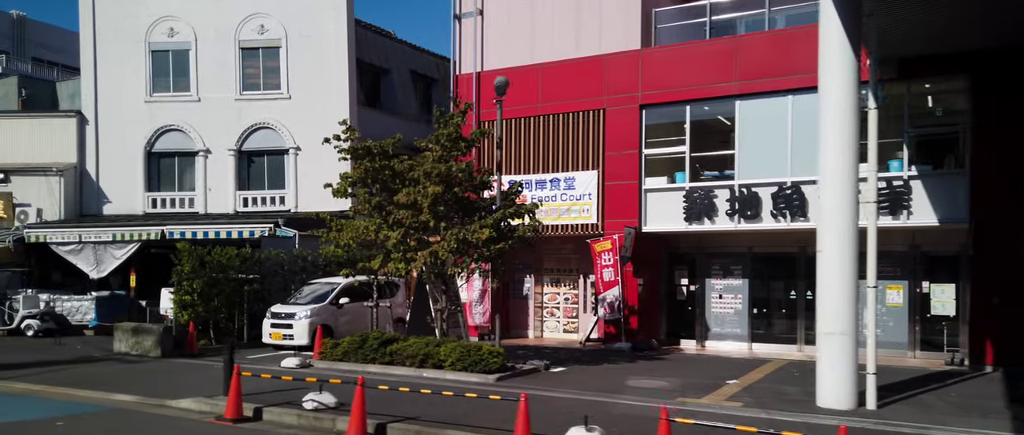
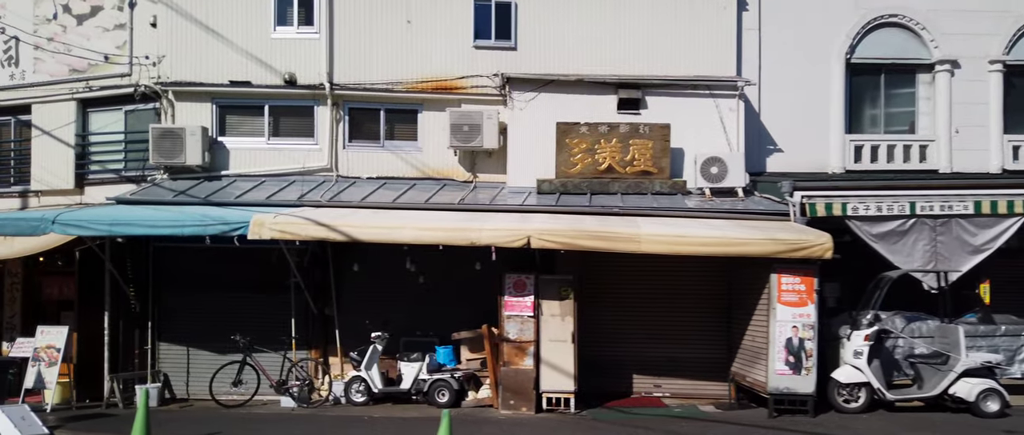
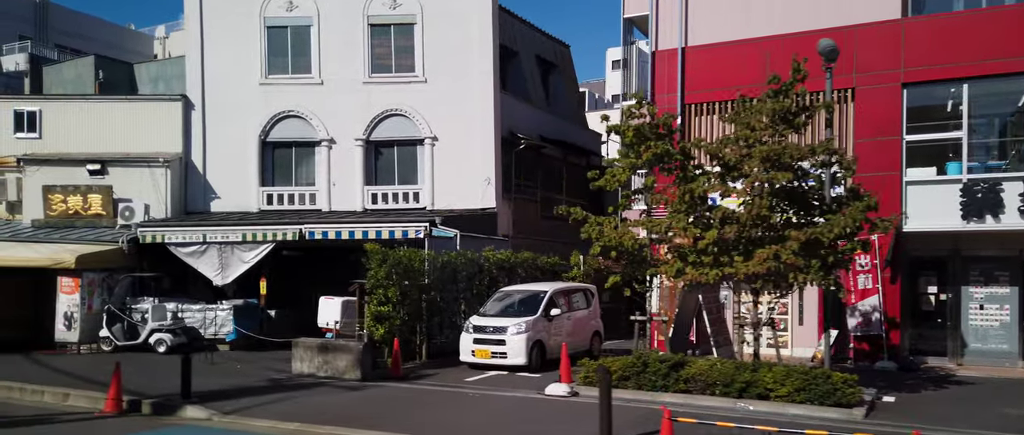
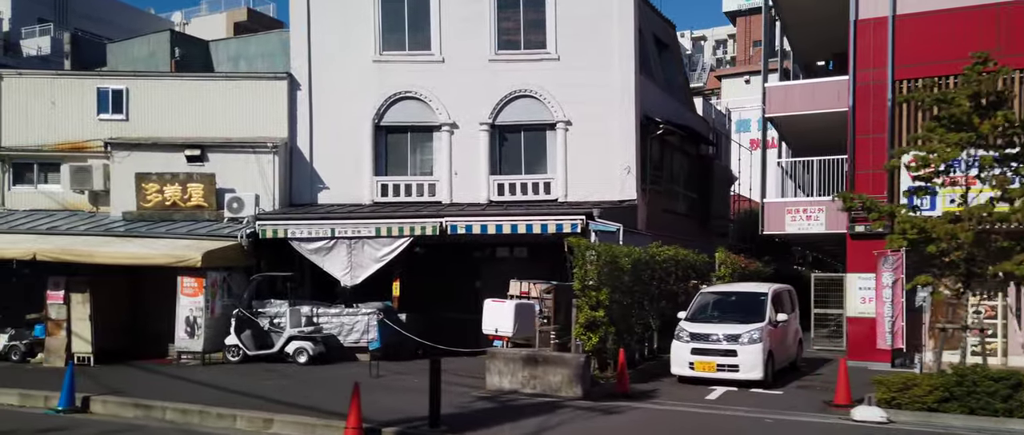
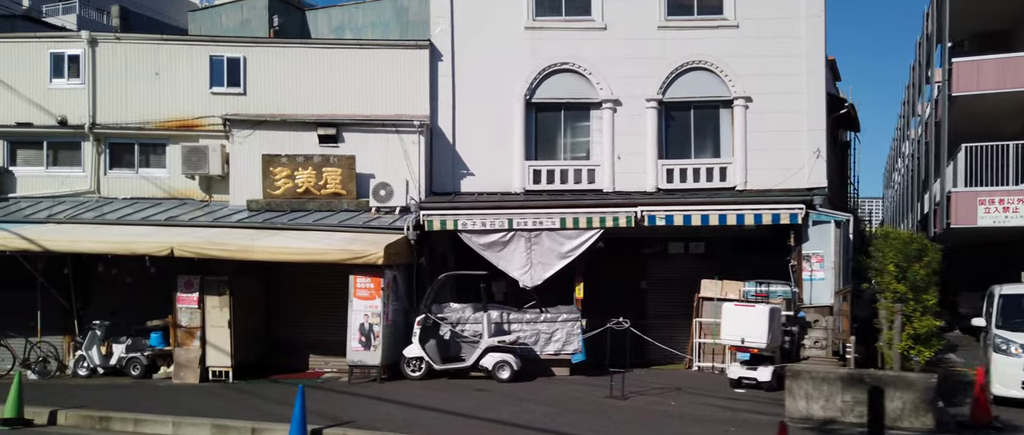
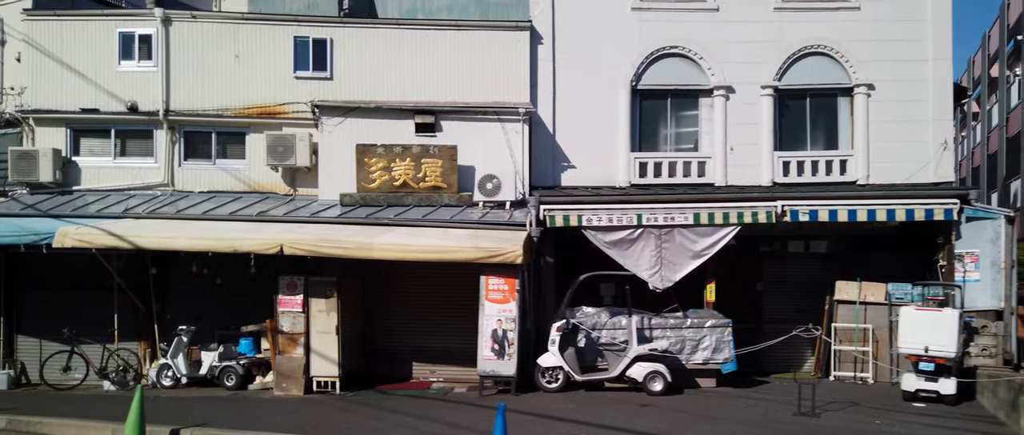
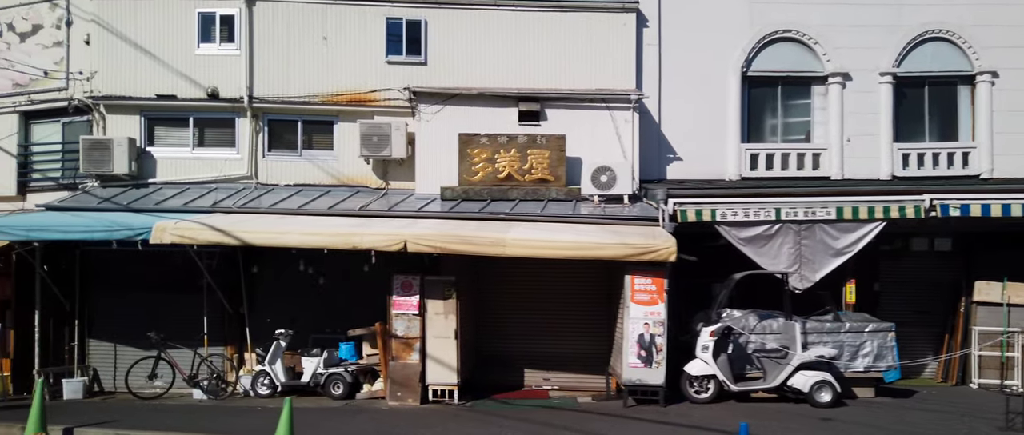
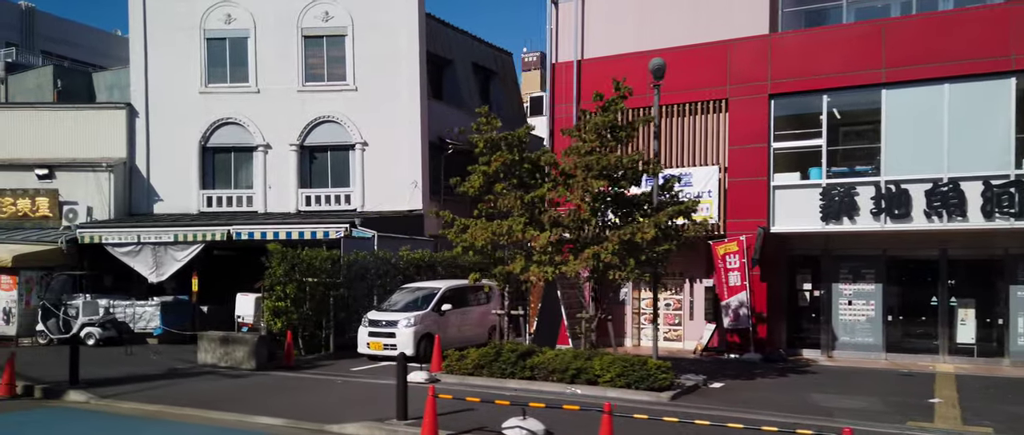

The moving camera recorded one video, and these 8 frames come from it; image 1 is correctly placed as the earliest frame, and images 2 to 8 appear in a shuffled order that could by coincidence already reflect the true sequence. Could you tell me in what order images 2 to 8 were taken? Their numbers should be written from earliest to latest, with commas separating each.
8, 3, 4, 5, 6, 7, 2
